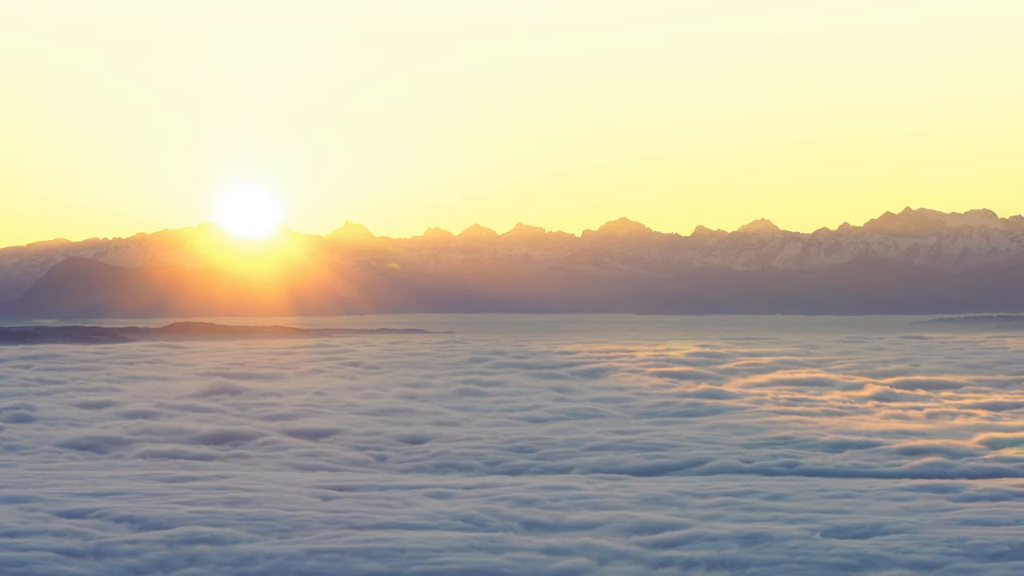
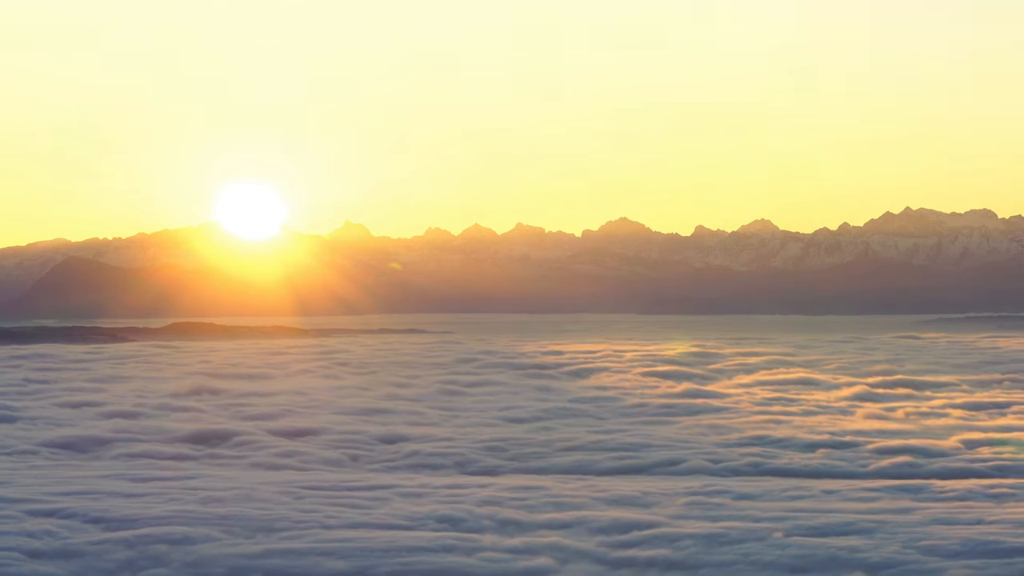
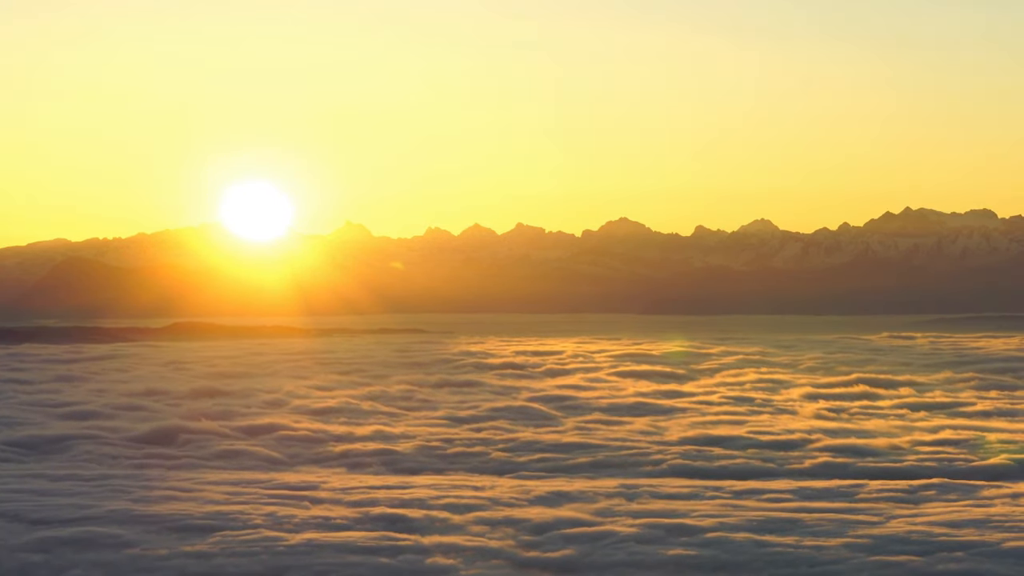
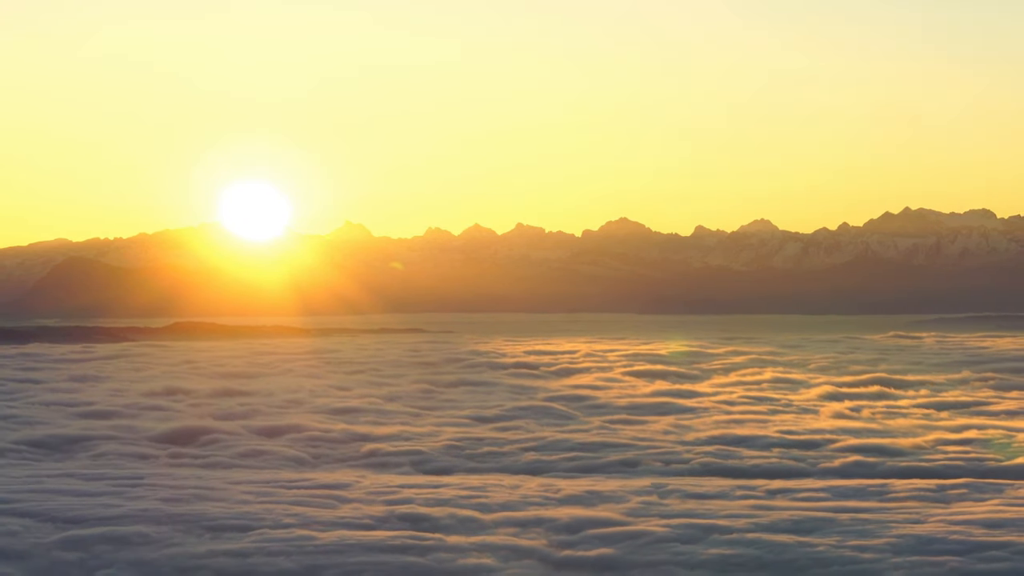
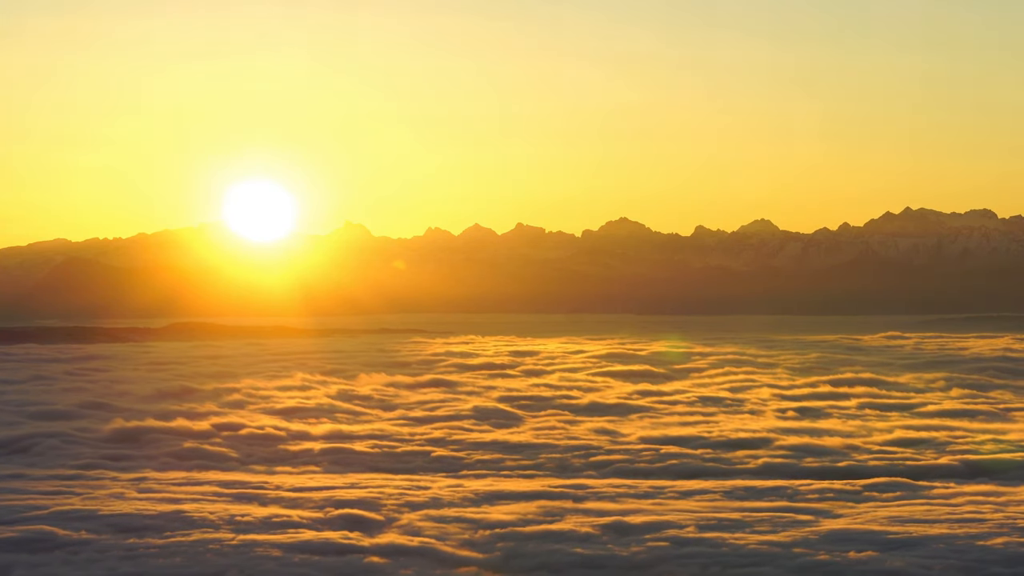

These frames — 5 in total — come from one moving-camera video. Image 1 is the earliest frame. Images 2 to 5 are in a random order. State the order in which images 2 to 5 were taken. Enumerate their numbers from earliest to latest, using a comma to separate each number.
2, 4, 3, 5
